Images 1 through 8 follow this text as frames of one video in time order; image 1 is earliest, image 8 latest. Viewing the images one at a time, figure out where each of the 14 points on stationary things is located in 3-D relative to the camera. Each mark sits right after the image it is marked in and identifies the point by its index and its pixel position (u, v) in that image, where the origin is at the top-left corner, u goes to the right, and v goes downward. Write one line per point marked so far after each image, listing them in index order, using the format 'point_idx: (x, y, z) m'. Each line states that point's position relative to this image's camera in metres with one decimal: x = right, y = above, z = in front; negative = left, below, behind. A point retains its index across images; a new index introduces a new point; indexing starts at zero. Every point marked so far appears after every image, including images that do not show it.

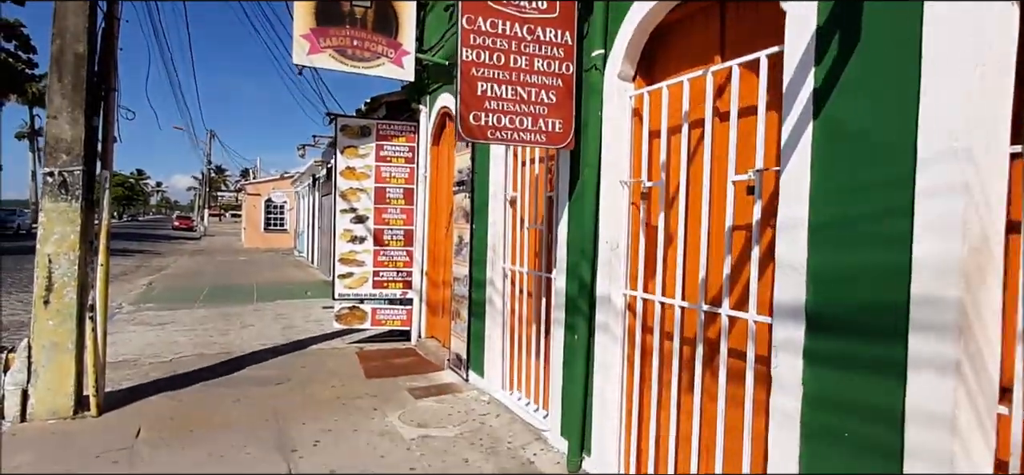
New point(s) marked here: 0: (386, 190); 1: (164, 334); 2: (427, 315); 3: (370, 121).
0: (-1.9, +0.7, +8.3) m
1: (-5.8, -1.6, +9.1) m
2: (-1.3, -1.2, +8.4) m
3: (-2.1, +1.7, +8.2) m
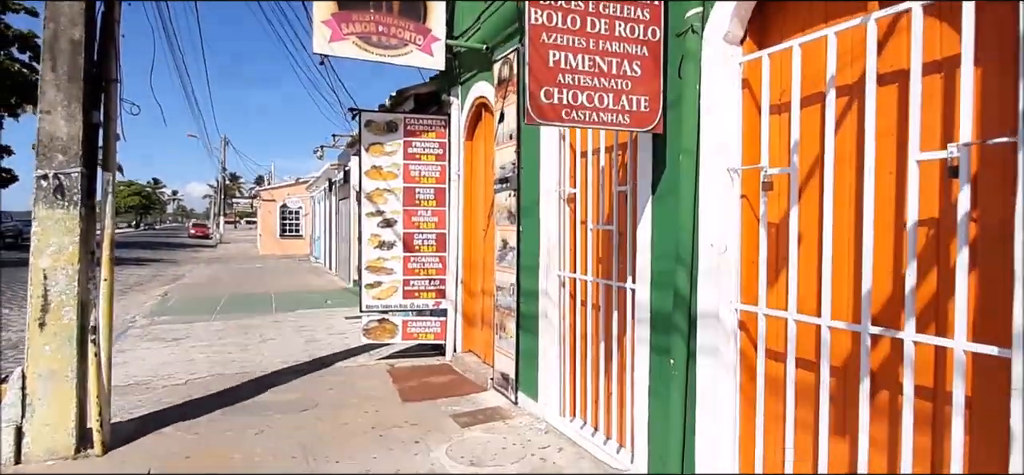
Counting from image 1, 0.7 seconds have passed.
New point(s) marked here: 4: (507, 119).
0: (-1.3, +0.7, +7.6) m
1: (-5.1, -1.7, +8.5) m
2: (-0.7, -1.2, +7.6) m
3: (-1.6, +1.7, +7.5) m
4: (0.0, +1.3, +6.0) m
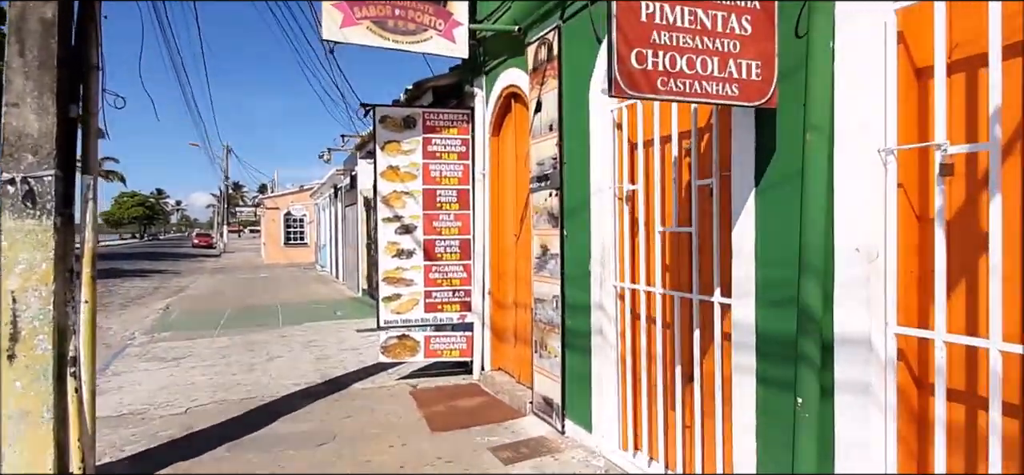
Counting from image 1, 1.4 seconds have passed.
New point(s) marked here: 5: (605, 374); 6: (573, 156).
0: (-0.9, +0.6, +6.9) m
1: (-4.7, -1.9, +7.7) m
2: (-0.2, -1.3, +6.9) m
3: (-1.2, +1.6, +6.8) m
4: (+0.3, +1.2, +5.2) m
5: (+0.8, -1.1, +4.5) m
6: (+0.5, +0.7, +4.9) m
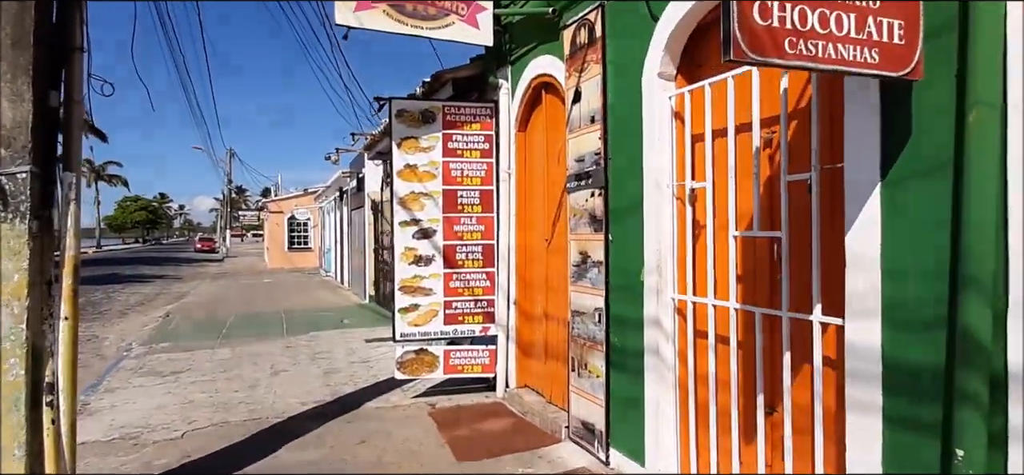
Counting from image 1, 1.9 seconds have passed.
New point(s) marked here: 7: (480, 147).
0: (-0.6, +0.5, +6.3) m
1: (-4.4, -2.0, +7.2) m
2: (+0.1, -1.4, +6.3) m
3: (-0.9, +1.5, +6.2) m
4: (+0.6, +1.2, +4.7) m
5: (+1.1, -1.2, +3.9) m
6: (+0.9, +0.7, +4.3) m
7: (-0.4, +1.0, +6.4) m
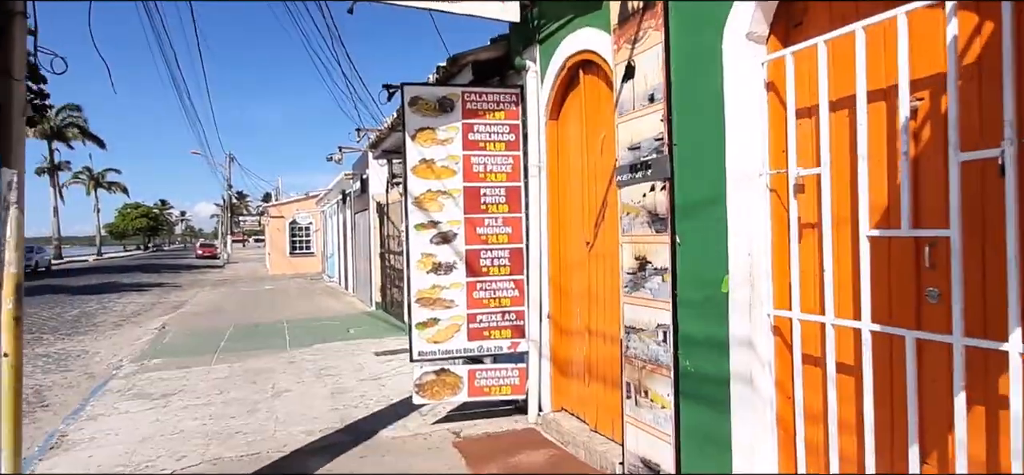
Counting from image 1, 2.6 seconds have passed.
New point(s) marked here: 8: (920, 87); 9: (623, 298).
0: (-0.3, +0.5, +5.5) m
1: (-4.0, -2.1, +6.4) m
2: (+0.4, -1.4, +5.5) m
3: (-0.6, +1.5, +5.4) m
4: (+0.9, +1.2, +3.9) m
5: (+1.4, -1.2, +3.1) m
6: (+1.2, +0.7, +3.5) m
7: (-0.1, +1.0, +5.6) m
8: (+1.8, +0.7, +2.4) m
9: (+0.8, -0.5, +4.2) m
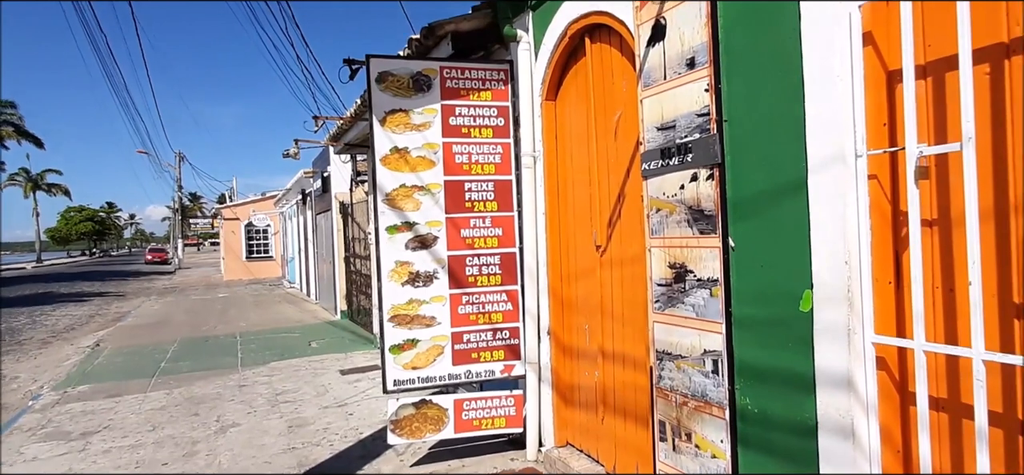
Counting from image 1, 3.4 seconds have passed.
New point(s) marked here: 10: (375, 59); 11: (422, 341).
0: (-0.4, +0.4, +4.6) m
1: (-4.1, -2.2, +5.3) m
2: (+0.4, -1.4, +4.7) m
3: (-0.7, +1.4, +4.5) m
4: (+0.9, +1.2, +3.1) m
5: (+1.5, -1.2, +2.3) m
6: (+1.2, +0.7, +2.7) m
7: (-0.2, +1.0, +4.7) m
8: (+1.9, +0.7, +1.6) m
9: (+0.9, -0.5, +3.4) m
10: (-1.1, +1.4, +4.4) m
11: (-0.7, -0.8, +4.5) m
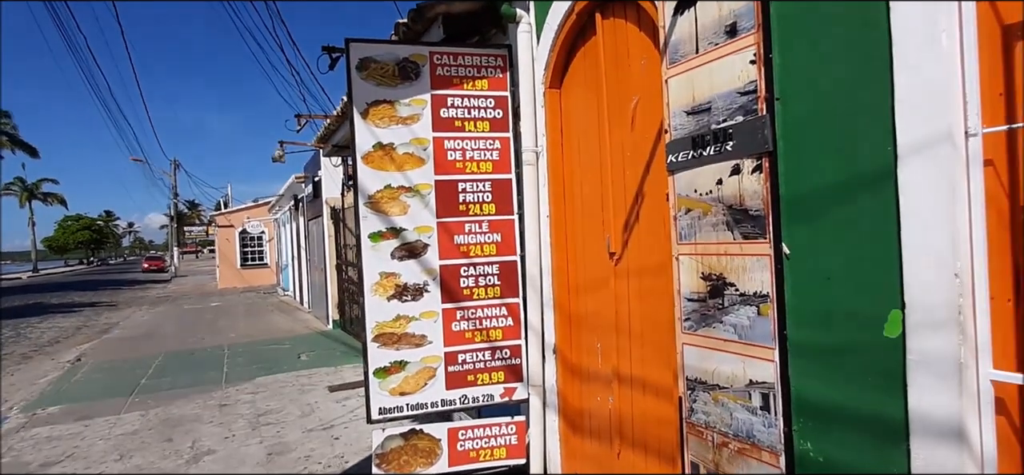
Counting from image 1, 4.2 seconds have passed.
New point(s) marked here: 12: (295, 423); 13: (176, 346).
0: (-0.4, +0.4, +4.1) m
1: (-4.1, -2.3, +4.7) m
2: (+0.4, -1.5, +4.1) m
3: (-0.7, +1.4, +4.0) m
4: (+0.9, +1.1, +2.5) m
5: (+1.5, -1.2, +1.8) m
6: (+1.2, +0.6, +2.2) m
7: (-0.2, +0.9, +4.1) m
8: (+1.9, +0.7, +1.1) m
9: (+0.9, -0.5, +2.8) m
10: (-1.1, +1.4, +3.9) m
11: (-0.7, -0.9, +3.9) m
12: (-2.5, -2.1, +6.4) m
13: (-7.6, -2.4, +12.4) m
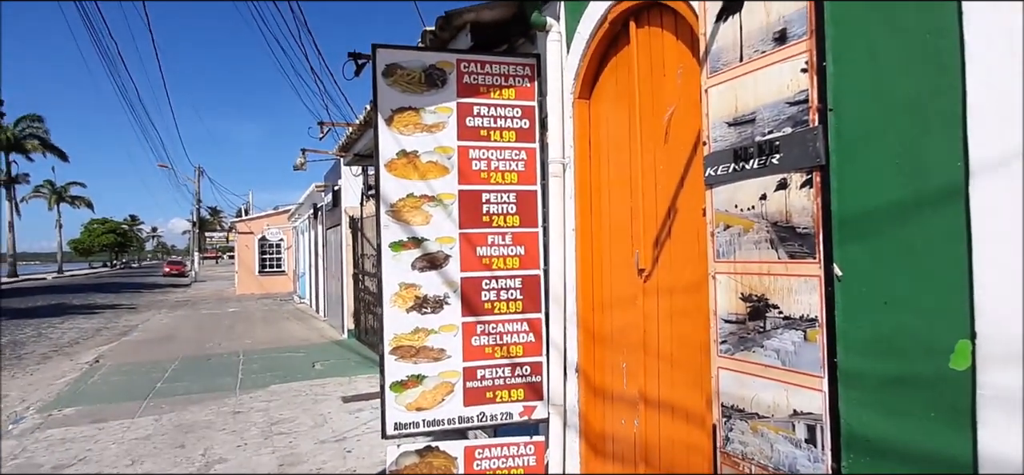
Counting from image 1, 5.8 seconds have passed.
0: (-0.2, +0.3, +4.0) m
1: (-3.9, -2.3, +4.6) m
2: (+0.5, -1.6, +3.9) m
3: (-0.5, +1.3, +3.9) m
4: (+1.1, +1.0, +2.4) m
5: (+1.6, -1.3, +1.6) m
6: (+1.3, +0.6, +2.0) m
7: (0.0, +0.8, +4.1) m
8: (+2.0, +0.6, +0.9) m
9: (+1.0, -0.6, +2.7) m
10: (-0.9, +1.3, +3.8) m
11: (-0.6, -1.0, +3.8) m
12: (-2.3, -2.2, +6.3) m
13: (-7.2, -2.5, +12.4) m
